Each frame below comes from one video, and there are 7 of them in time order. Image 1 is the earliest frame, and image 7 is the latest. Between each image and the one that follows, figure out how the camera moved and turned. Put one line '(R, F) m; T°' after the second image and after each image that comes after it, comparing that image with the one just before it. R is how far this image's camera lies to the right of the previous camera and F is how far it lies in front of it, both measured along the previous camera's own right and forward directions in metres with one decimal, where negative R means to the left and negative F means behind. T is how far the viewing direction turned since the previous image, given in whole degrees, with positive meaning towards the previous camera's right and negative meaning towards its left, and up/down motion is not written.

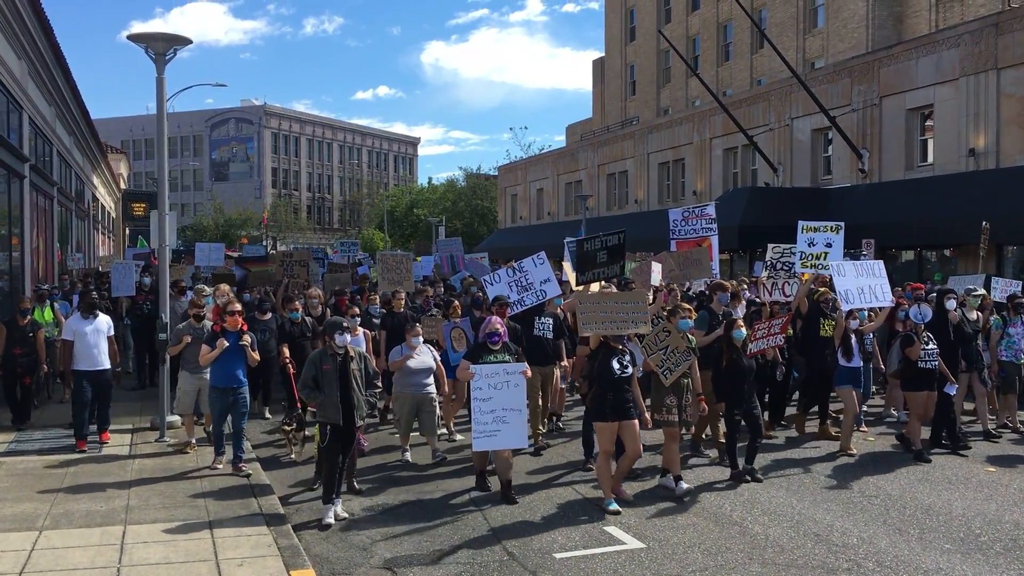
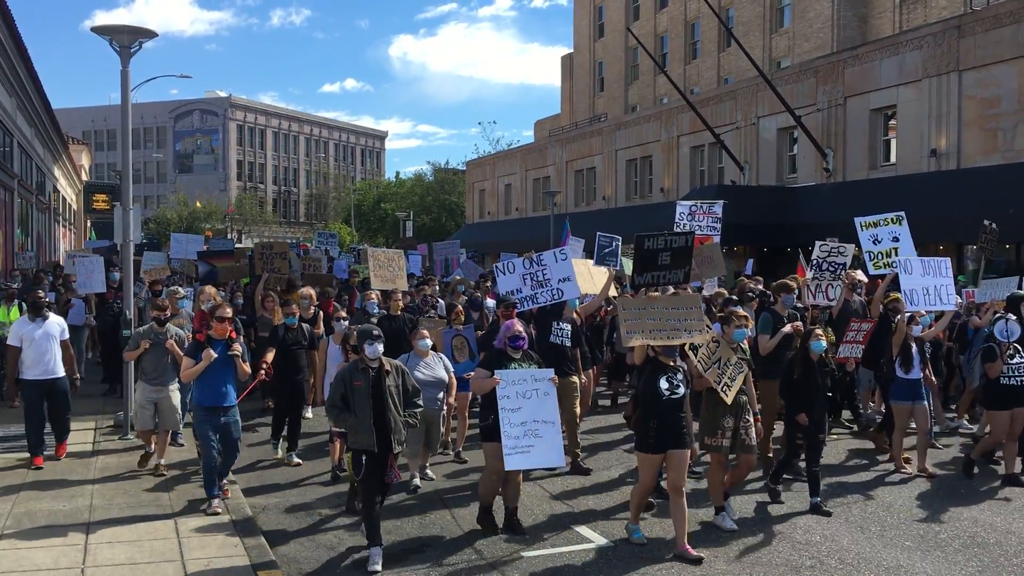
(-0.4, +0.9) m; +2°
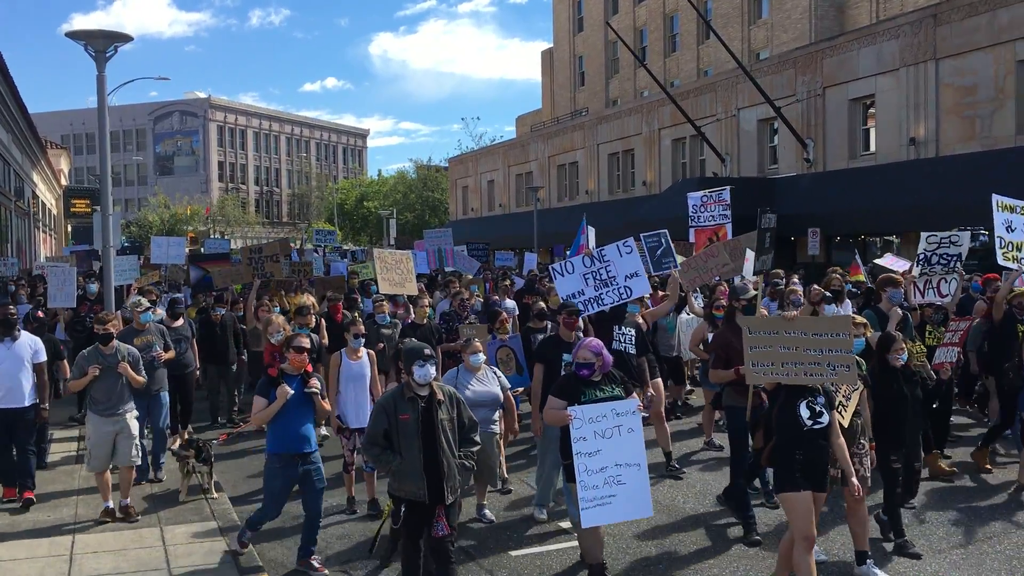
(-0.4, +1.0) m; +1°
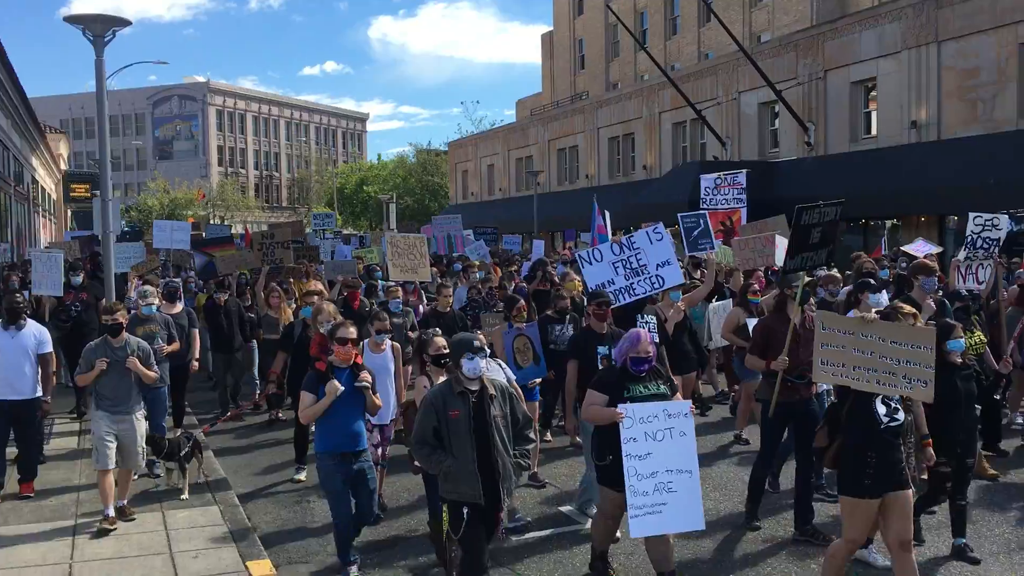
(-0.2, +0.3) m; 0°
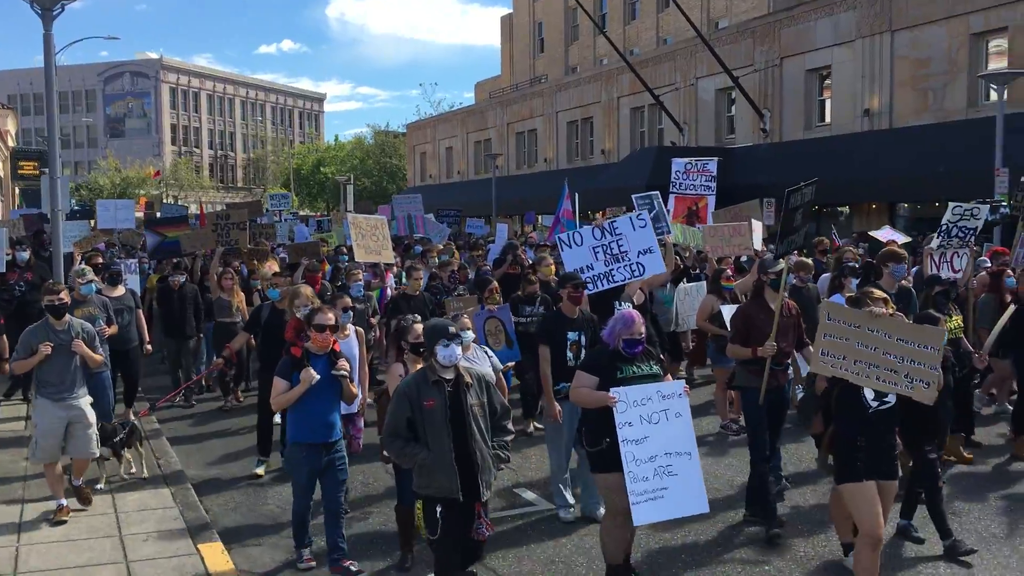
(-0.1, +0.2) m; +3°
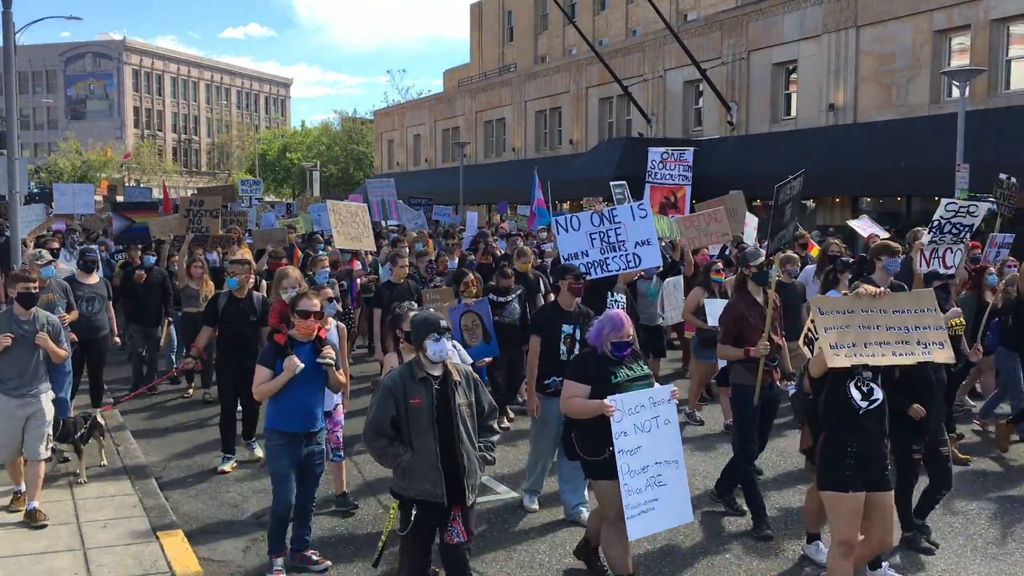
(-0.1, +0.2) m; +2°
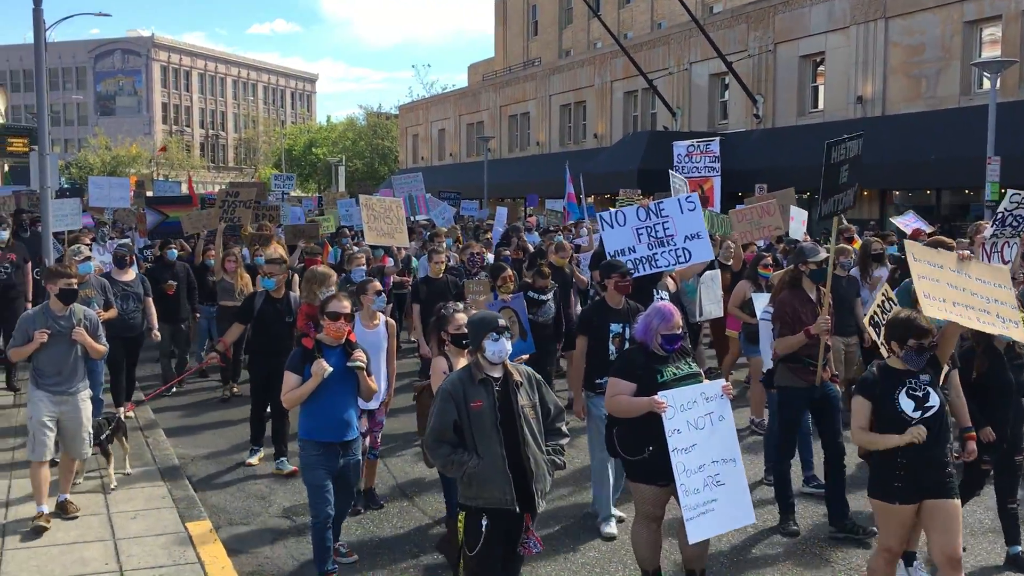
(-0.1, +0.1) m; -2°
